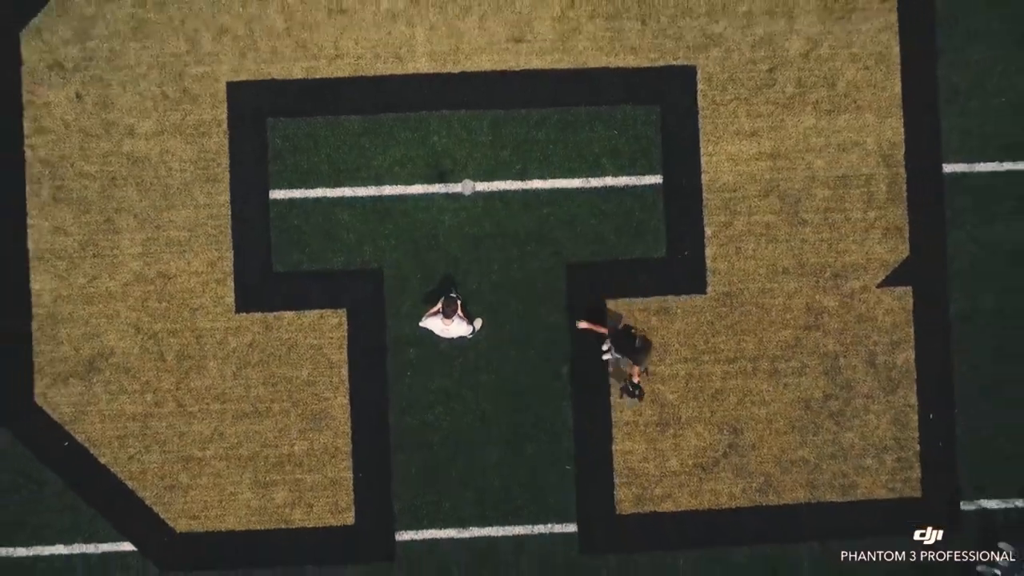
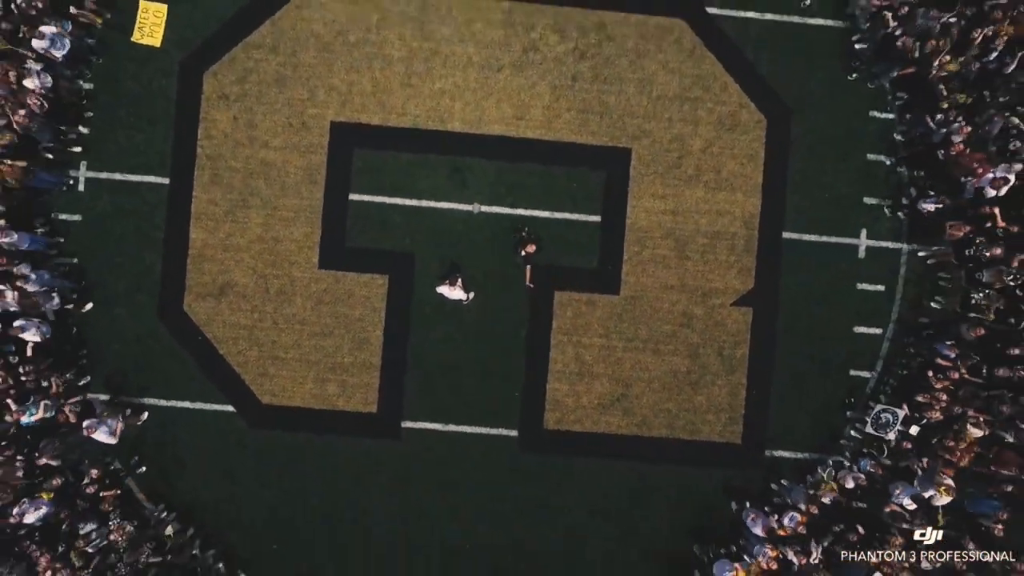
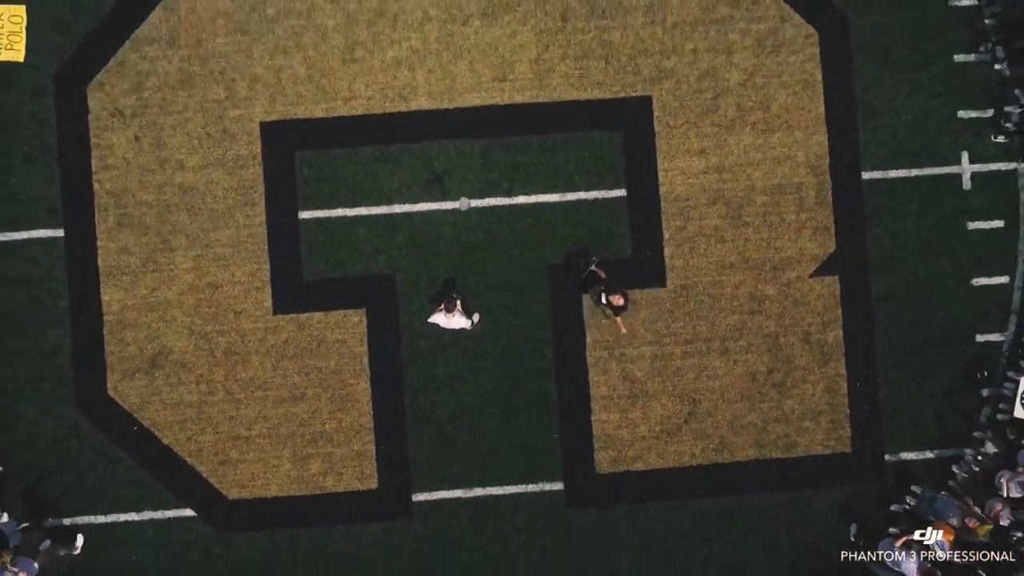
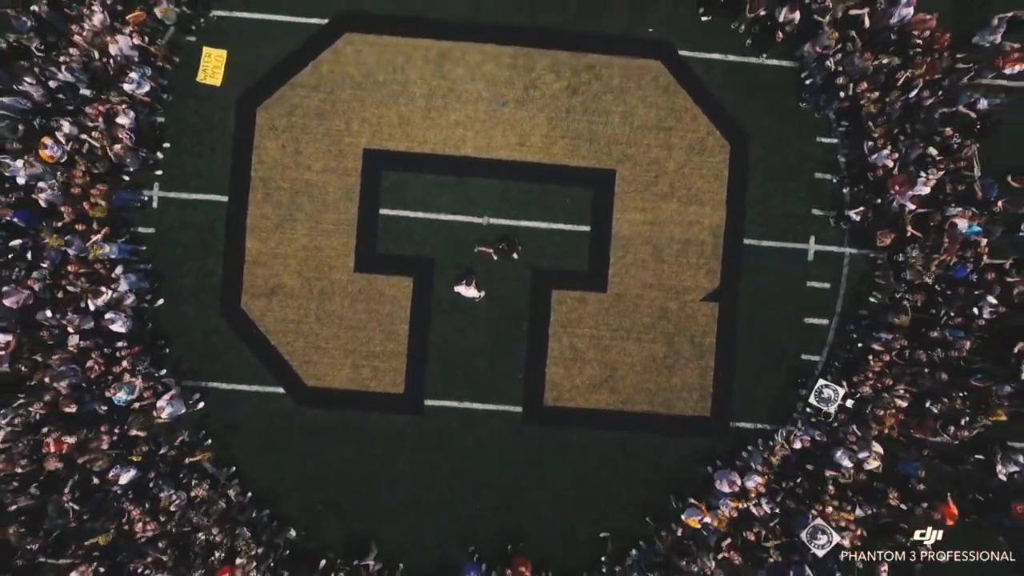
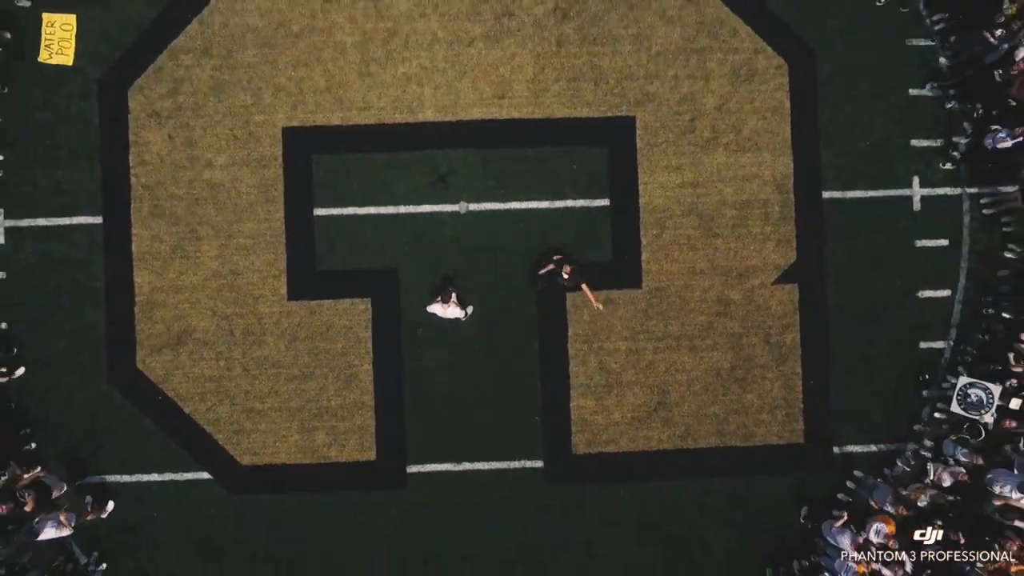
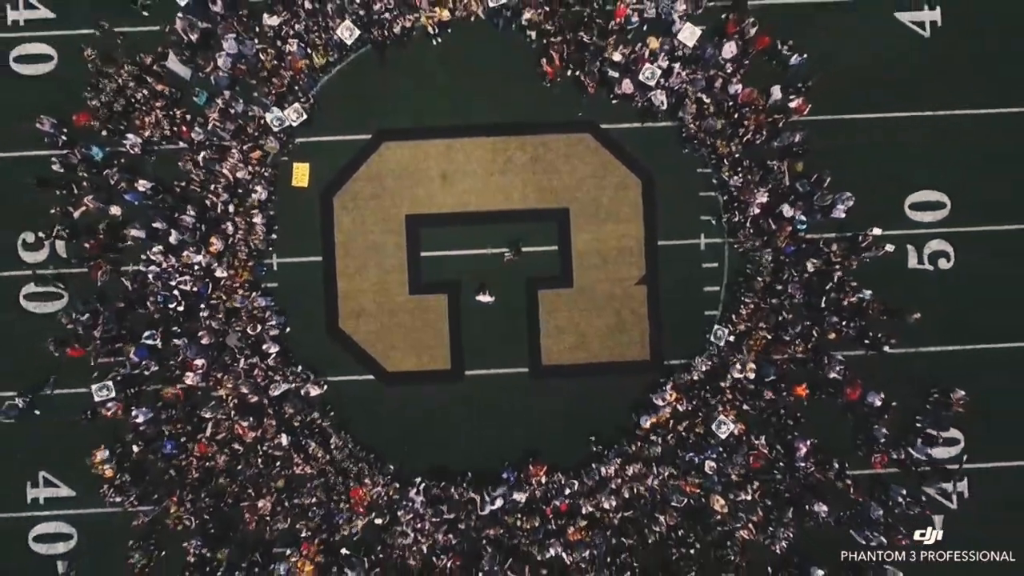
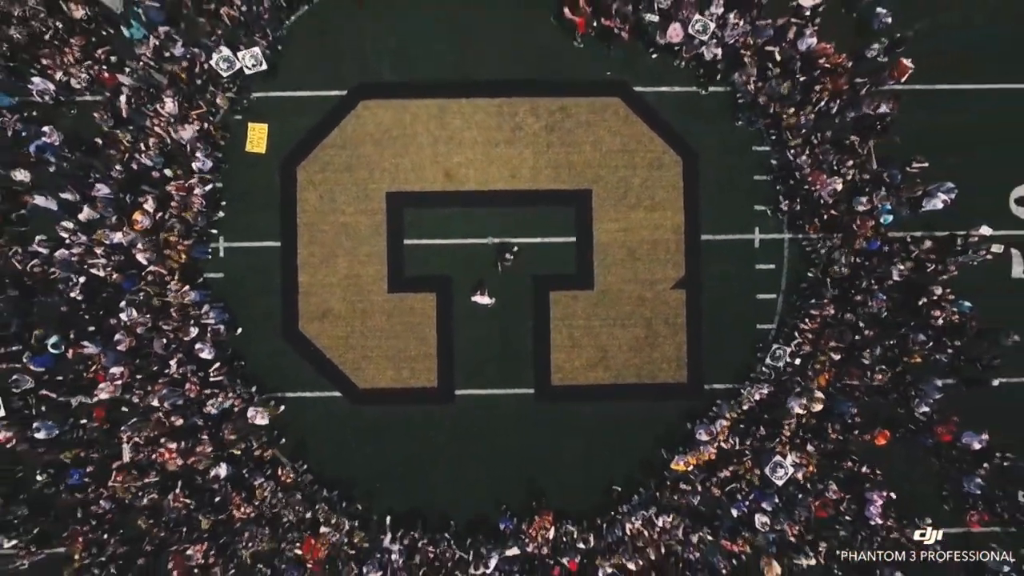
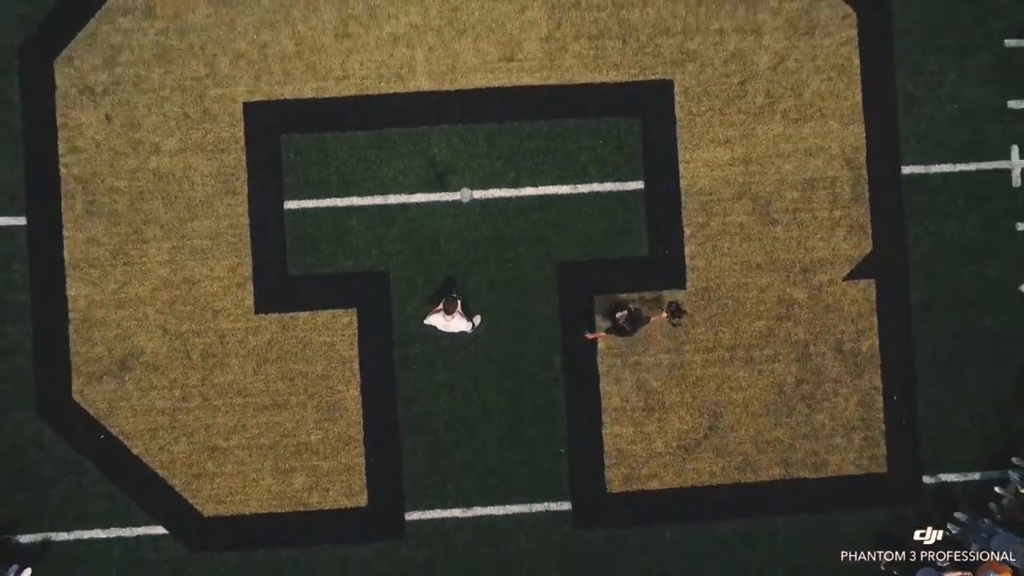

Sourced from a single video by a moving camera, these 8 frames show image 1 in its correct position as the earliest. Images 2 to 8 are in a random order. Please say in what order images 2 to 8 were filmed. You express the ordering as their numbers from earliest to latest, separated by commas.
8, 3, 5, 2, 4, 7, 6
